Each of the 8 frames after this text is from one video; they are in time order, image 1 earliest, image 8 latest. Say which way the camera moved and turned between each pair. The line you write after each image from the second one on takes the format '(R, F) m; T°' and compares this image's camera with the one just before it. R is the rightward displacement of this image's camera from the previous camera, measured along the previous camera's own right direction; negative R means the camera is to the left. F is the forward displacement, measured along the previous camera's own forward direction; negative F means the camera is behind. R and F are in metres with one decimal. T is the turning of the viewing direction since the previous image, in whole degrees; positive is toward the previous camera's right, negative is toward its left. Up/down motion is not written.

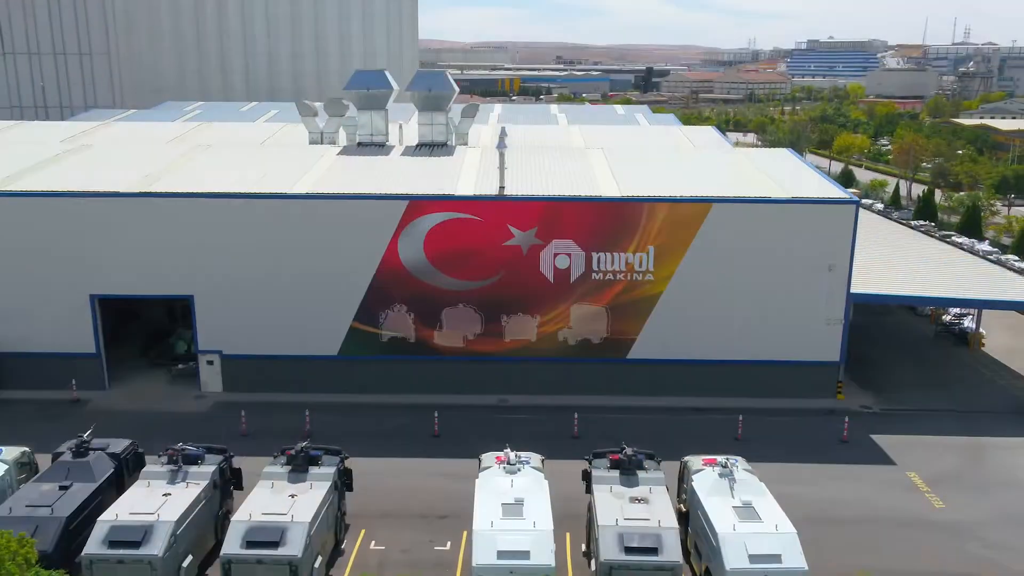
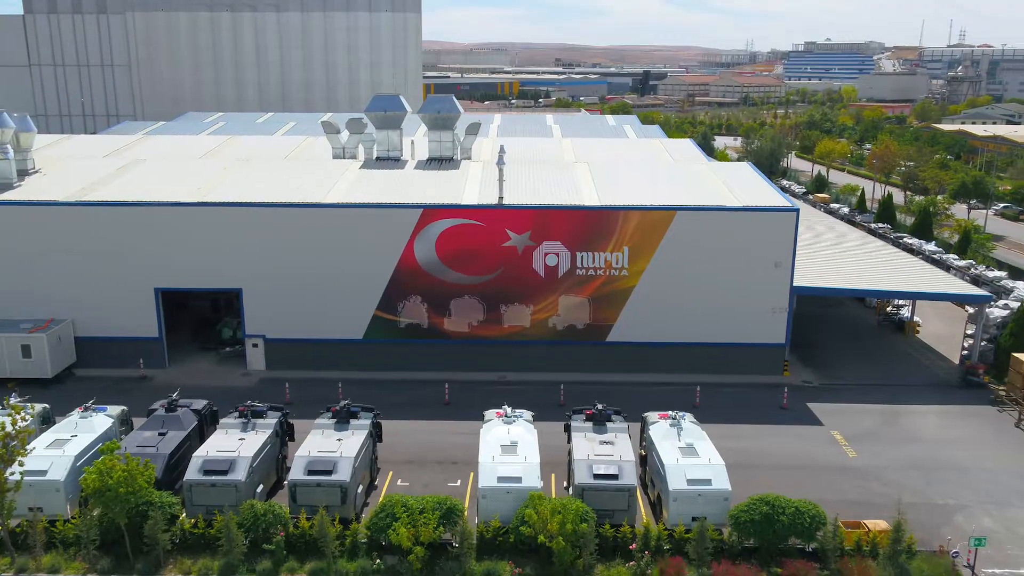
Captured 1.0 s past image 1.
(0.0, -1.5) m; 0°
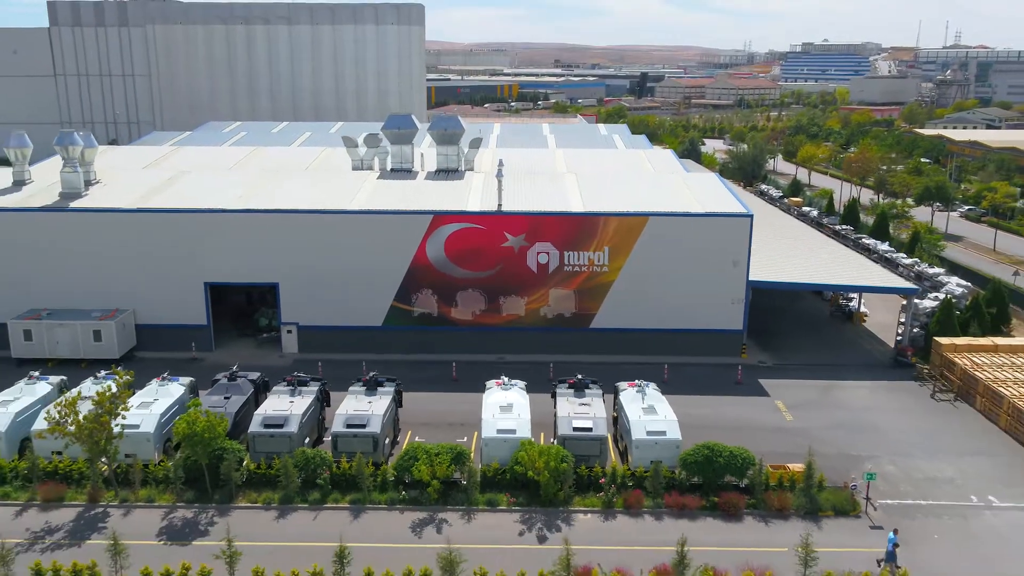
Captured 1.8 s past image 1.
(0.0, -1.6) m; 0°
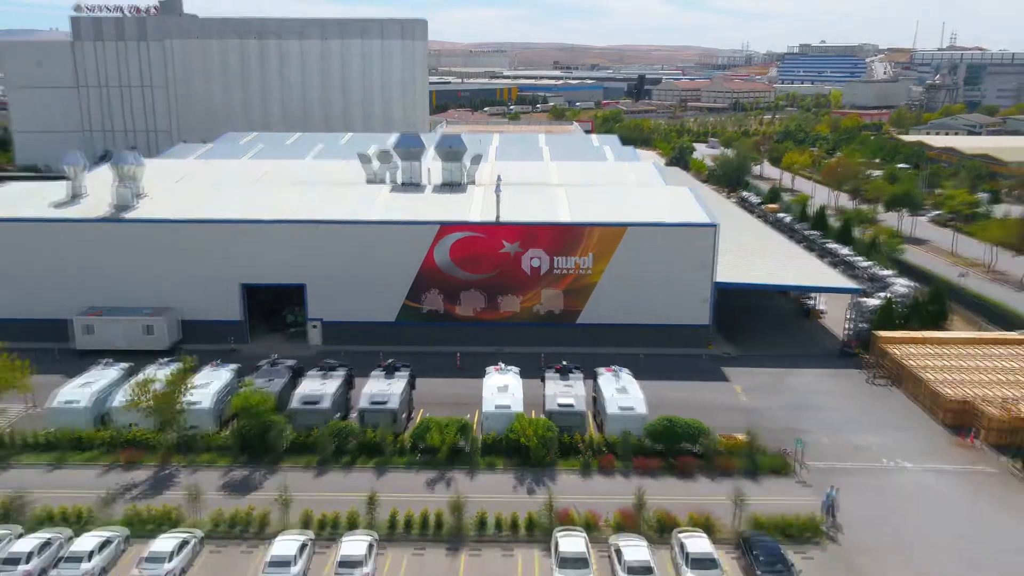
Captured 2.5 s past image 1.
(0.0, -1.6) m; 0°
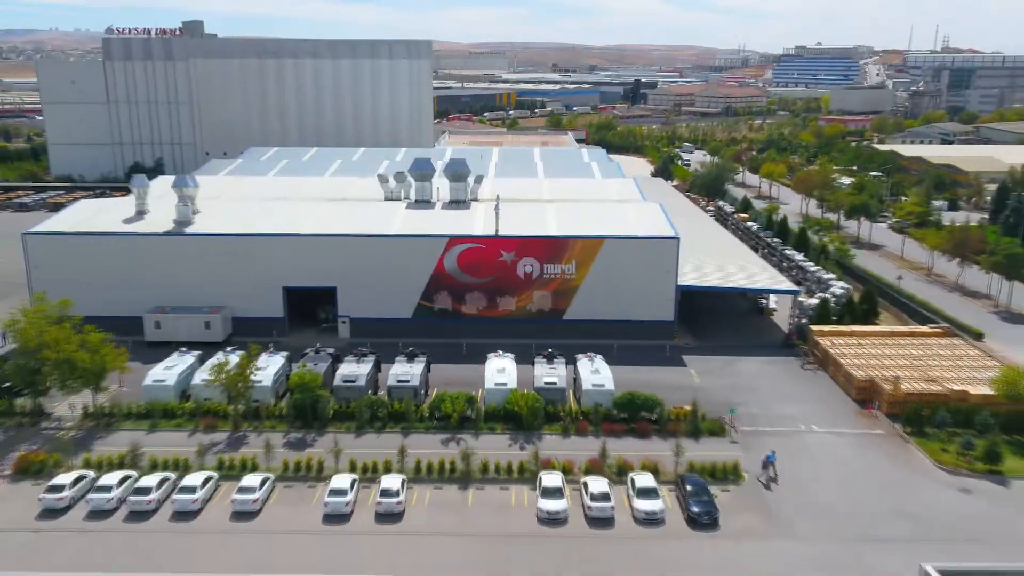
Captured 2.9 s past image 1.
(0.0, -2.5) m; 0°
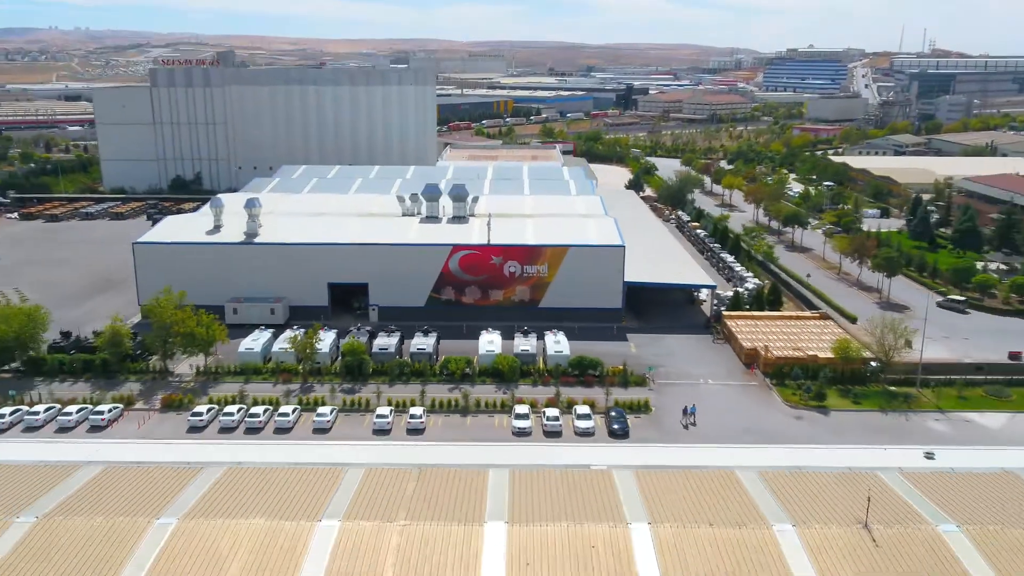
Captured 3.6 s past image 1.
(+0.3, -4.9) m; 0°
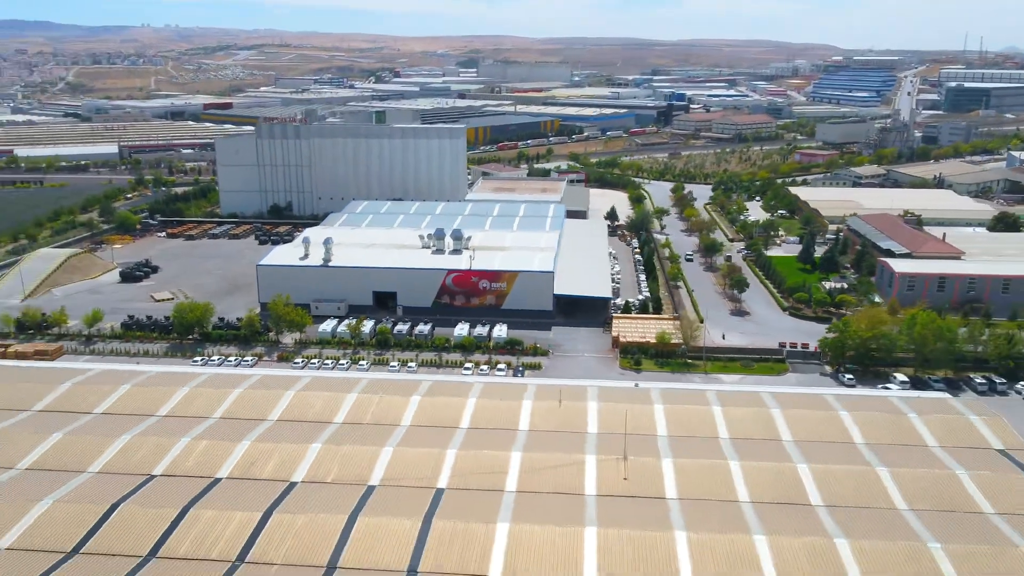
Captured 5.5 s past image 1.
(+3.5, -11.9) m; -5°
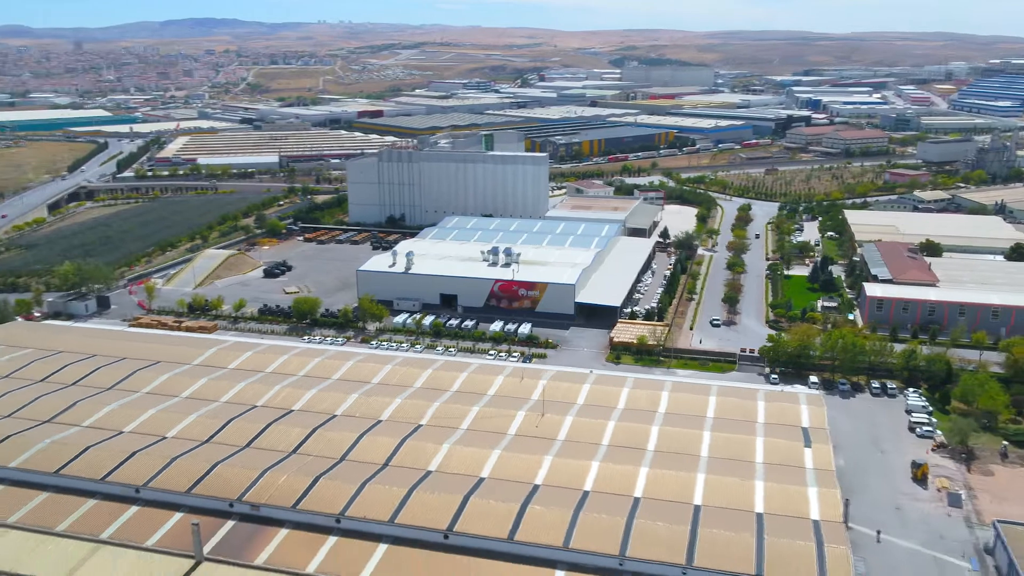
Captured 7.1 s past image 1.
(+5.4, -8.9) m; -10°
